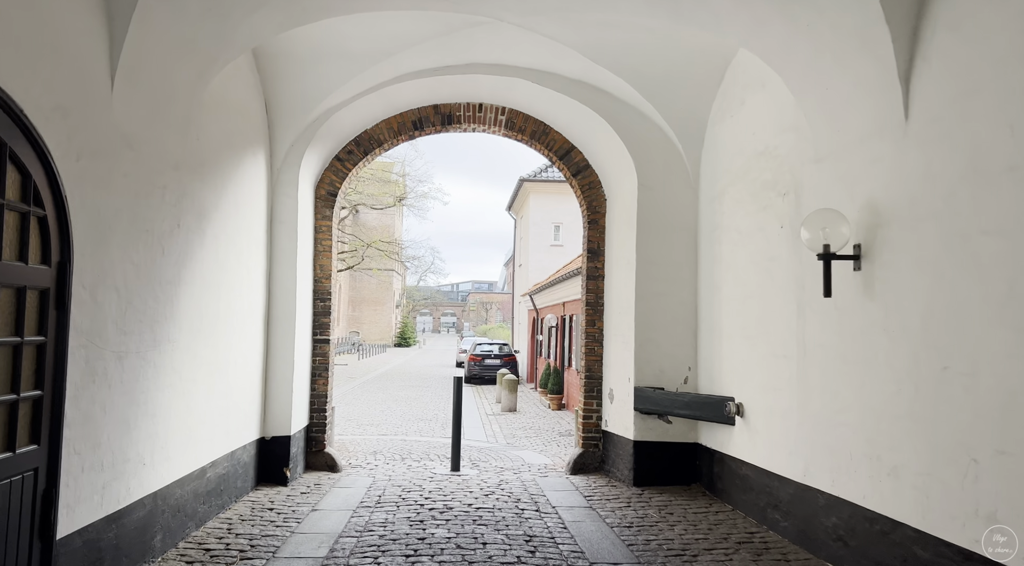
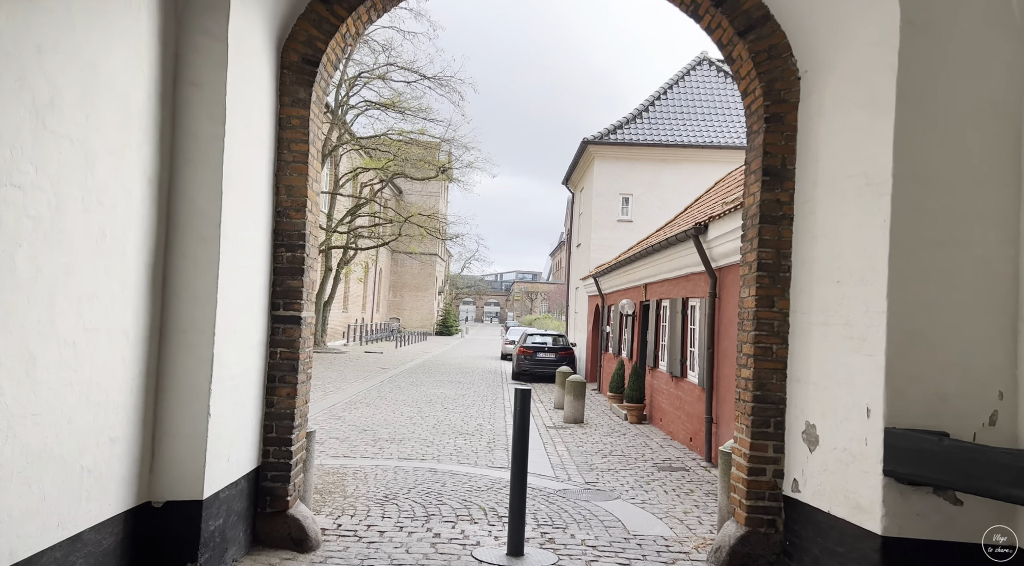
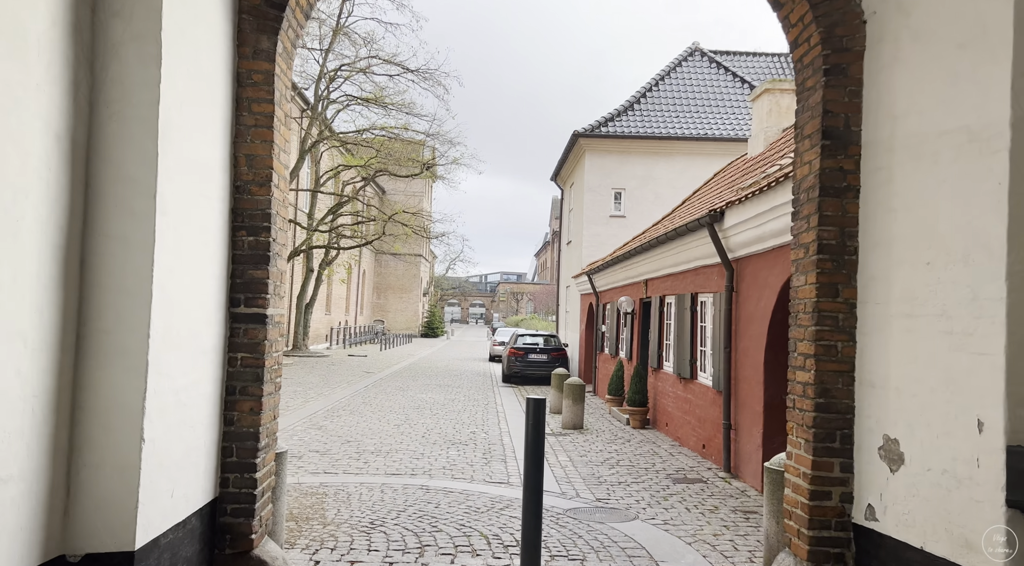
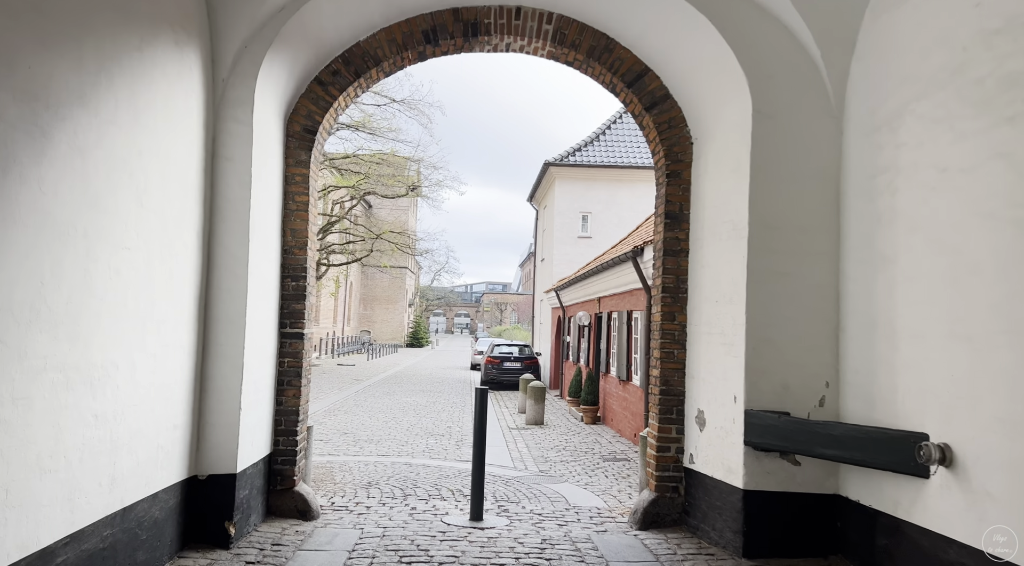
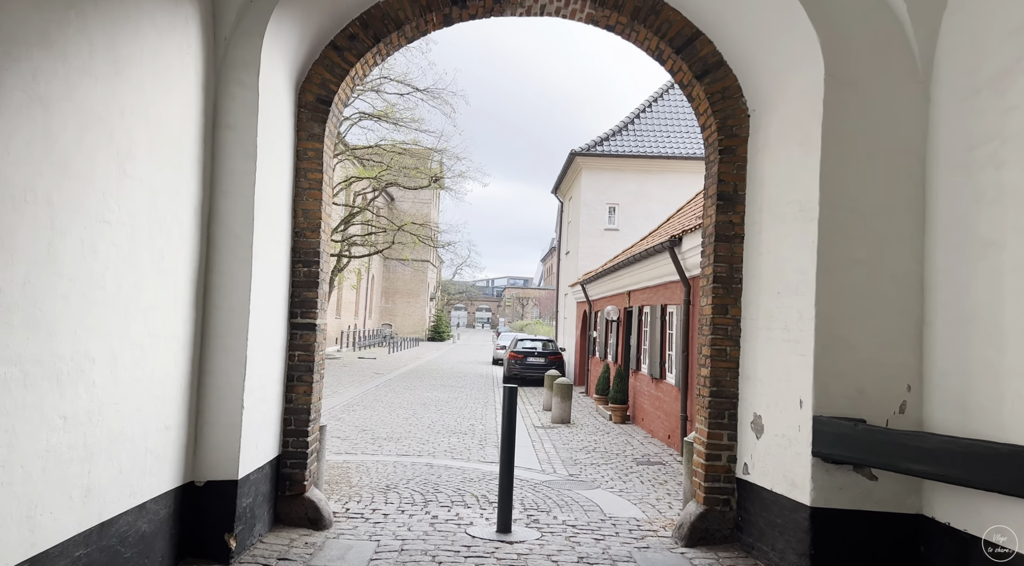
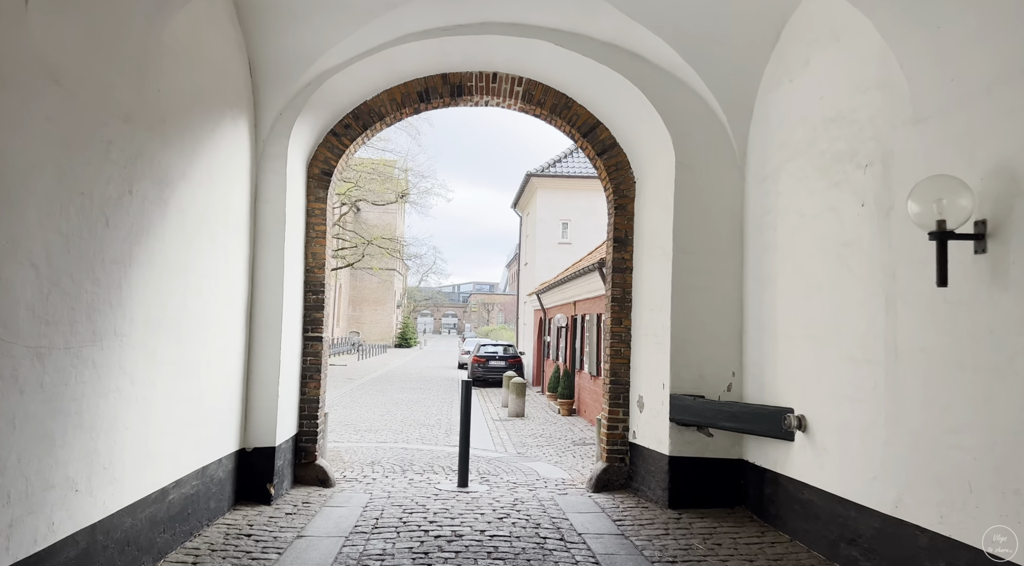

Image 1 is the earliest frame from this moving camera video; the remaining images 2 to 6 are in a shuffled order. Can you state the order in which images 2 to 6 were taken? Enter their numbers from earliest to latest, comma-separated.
6, 4, 5, 2, 3
